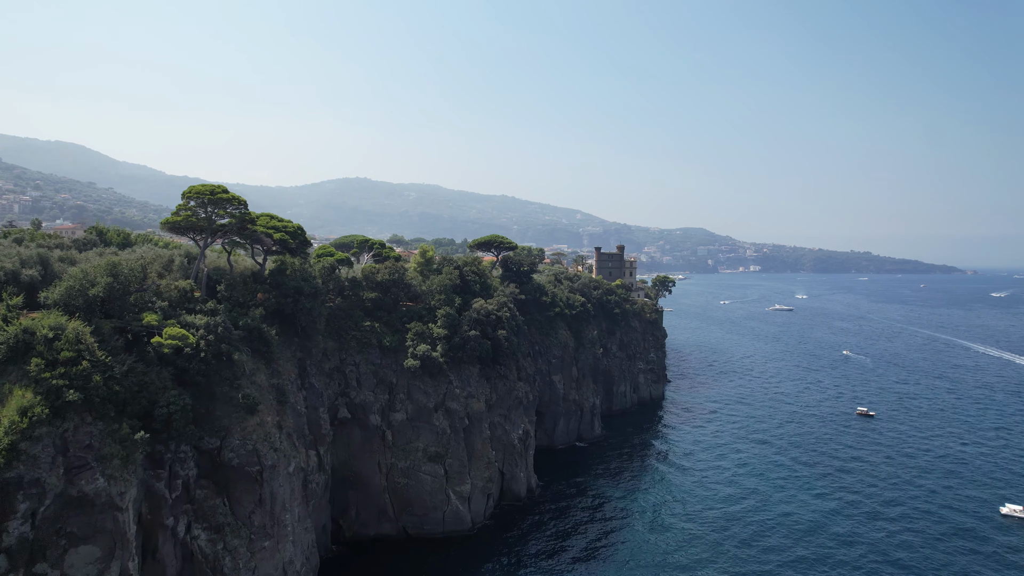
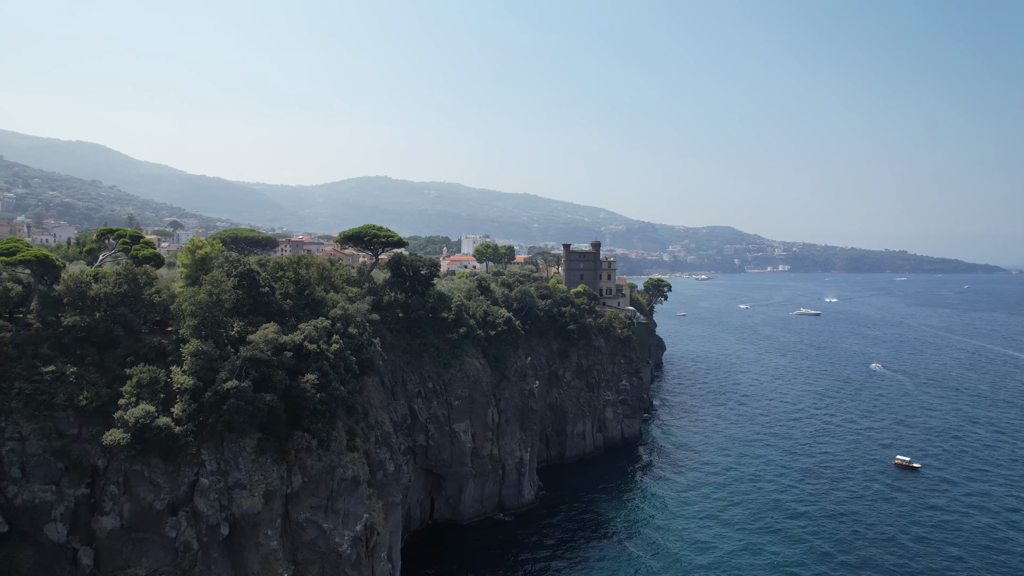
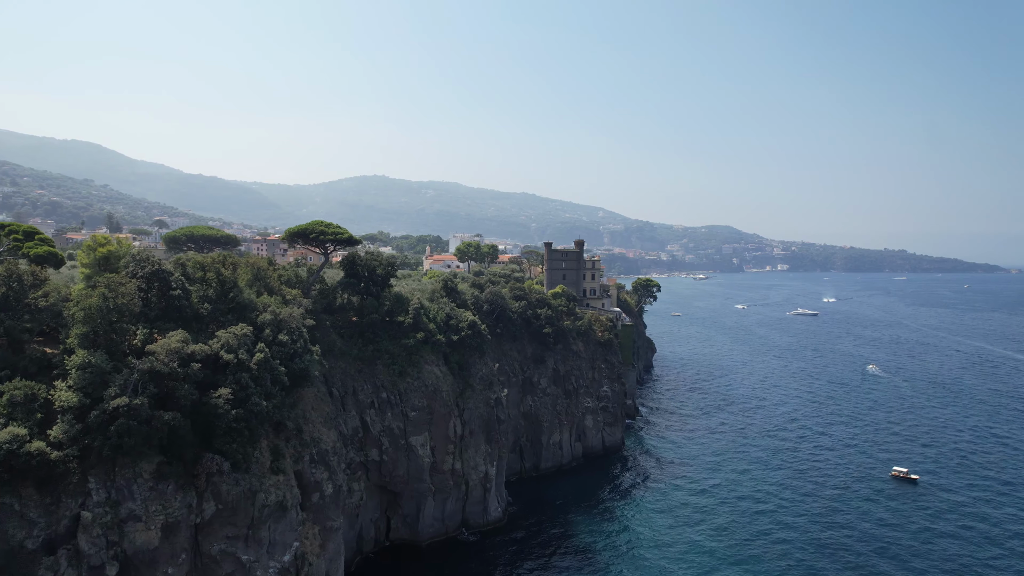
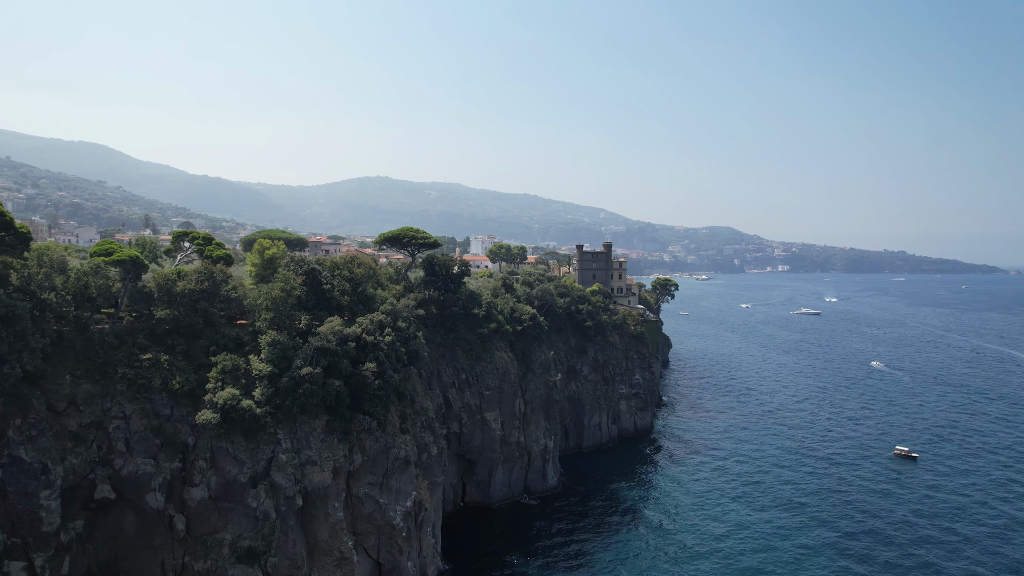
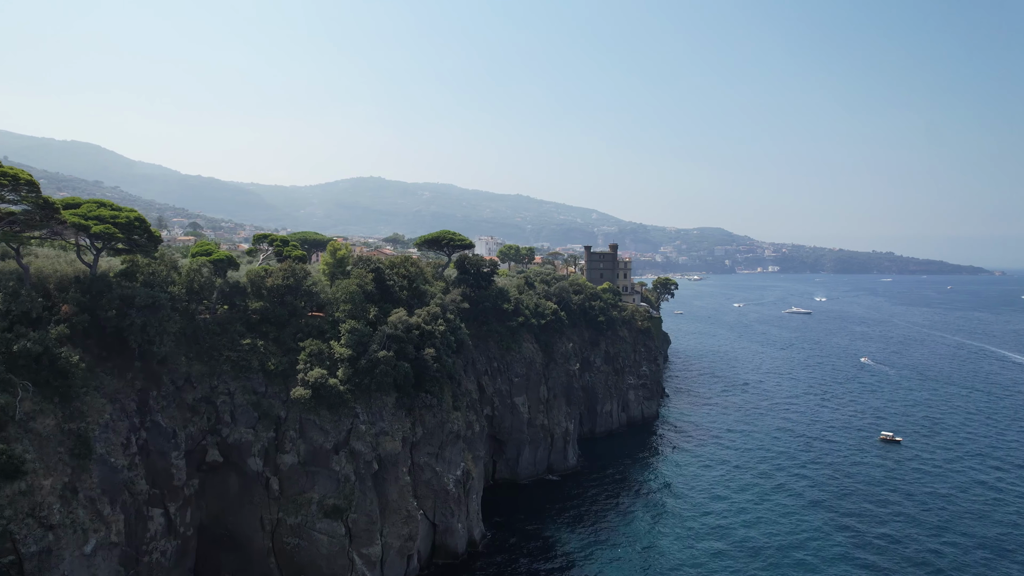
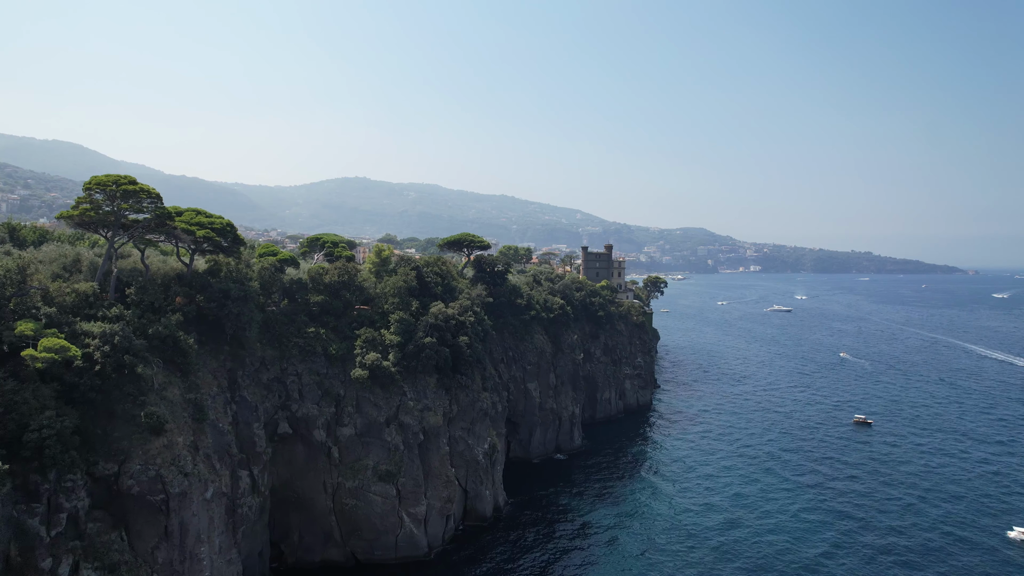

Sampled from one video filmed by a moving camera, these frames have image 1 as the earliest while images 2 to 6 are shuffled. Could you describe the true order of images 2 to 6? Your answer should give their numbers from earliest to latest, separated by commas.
6, 5, 4, 2, 3
